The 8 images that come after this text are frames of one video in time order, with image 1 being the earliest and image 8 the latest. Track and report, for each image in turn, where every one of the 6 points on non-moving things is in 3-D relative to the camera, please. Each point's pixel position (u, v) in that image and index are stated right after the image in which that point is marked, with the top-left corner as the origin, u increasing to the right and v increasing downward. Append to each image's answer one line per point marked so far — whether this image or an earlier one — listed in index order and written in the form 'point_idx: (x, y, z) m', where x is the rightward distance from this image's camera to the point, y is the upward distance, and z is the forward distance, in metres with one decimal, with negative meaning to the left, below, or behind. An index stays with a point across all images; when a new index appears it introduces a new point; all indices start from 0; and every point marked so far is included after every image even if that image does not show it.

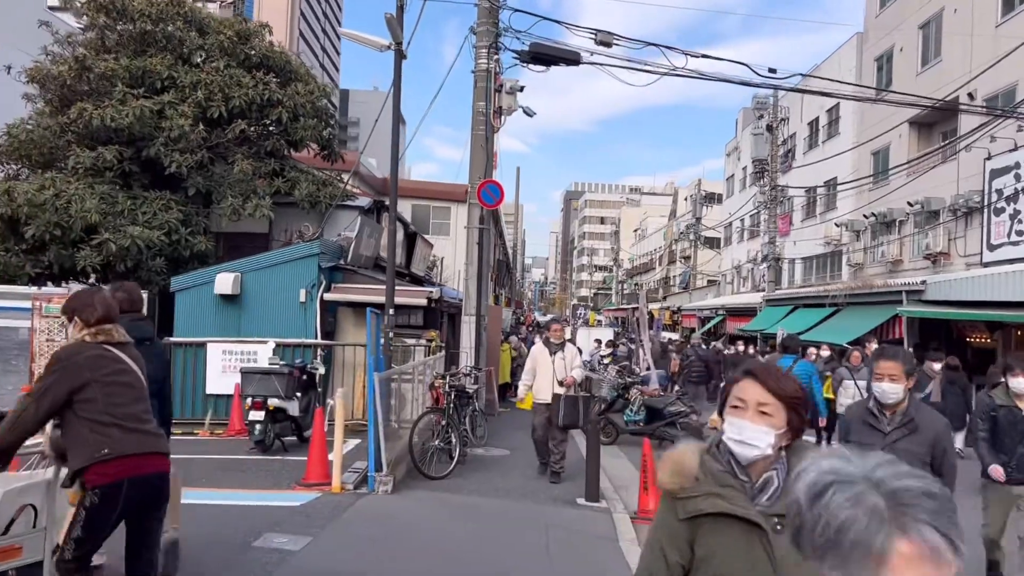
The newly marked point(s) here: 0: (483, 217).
0: (-0.4, +1.0, +12.3) m
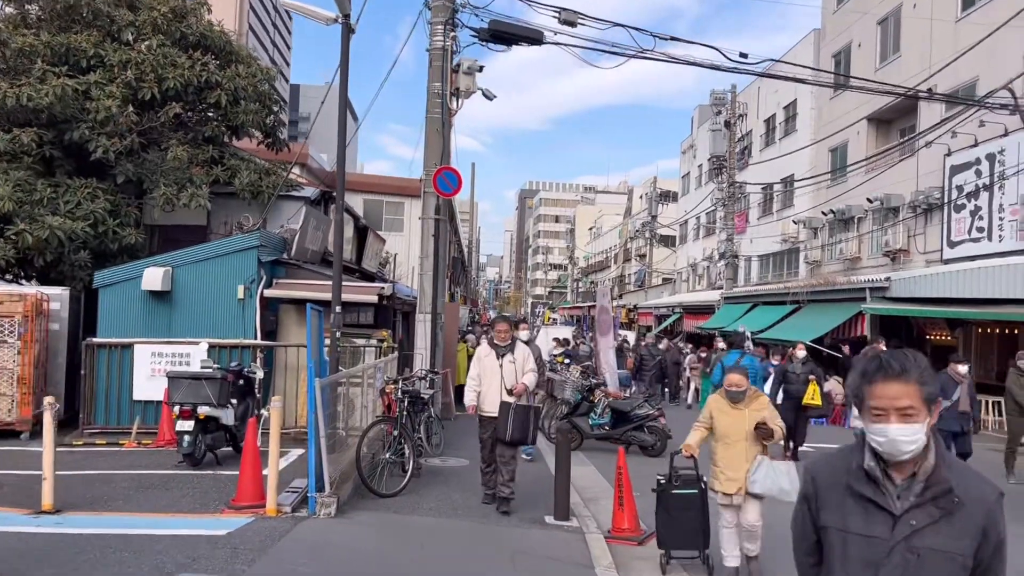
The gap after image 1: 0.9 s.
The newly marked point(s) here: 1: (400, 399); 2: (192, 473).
0: (-1.0, +1.1, +11.4) m
1: (-1.1, -1.2, +8.6) m
2: (-3.4, -2.0, +8.8) m
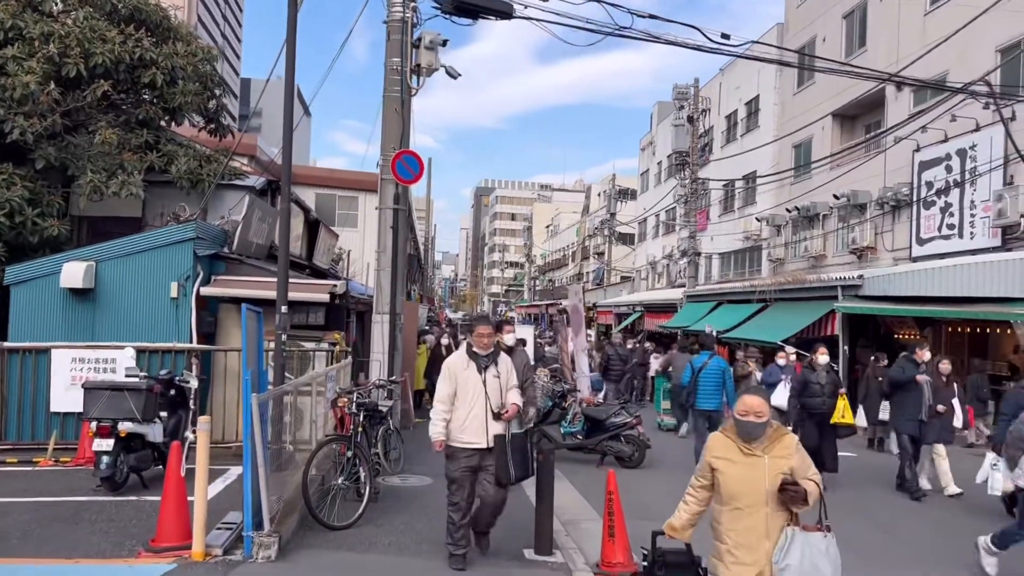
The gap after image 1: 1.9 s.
0: (-1.4, +1.1, +10.3) m
1: (-1.4, -1.1, +7.5) m
2: (-3.7, -1.9, +7.6) m
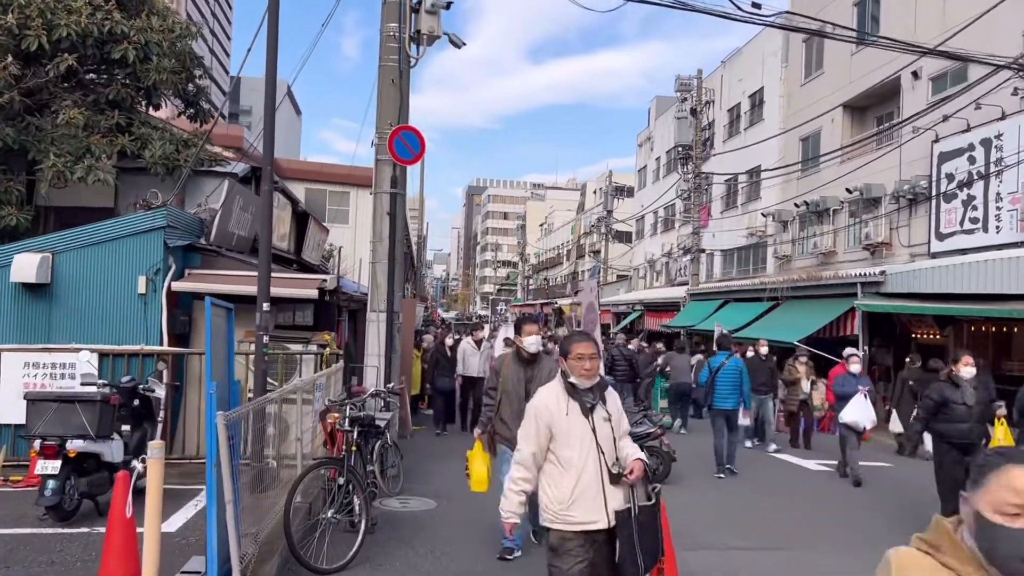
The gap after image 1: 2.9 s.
0: (-1.3, +1.2, +9.1) m
1: (-1.2, -1.1, +6.4) m
2: (-3.5, -1.9, +6.4) m
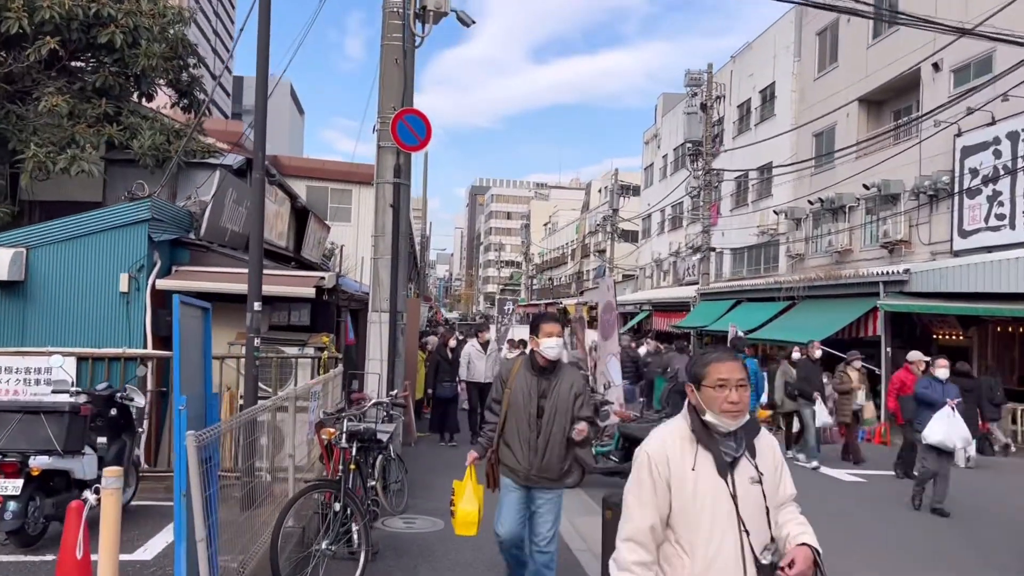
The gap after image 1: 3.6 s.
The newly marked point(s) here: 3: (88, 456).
0: (-1.1, +1.2, +8.4) m
1: (-1.1, -1.1, +5.6) m
2: (-3.4, -1.9, +5.7) m
3: (-3.2, -1.3, +6.2) m
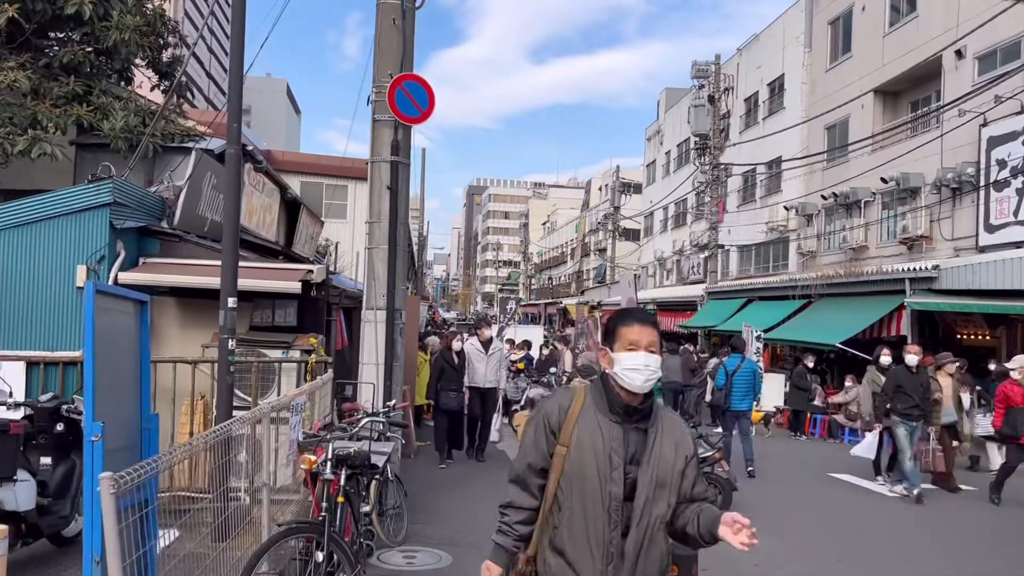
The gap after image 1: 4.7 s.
0: (-1.0, +1.3, +7.3) m
1: (-1.0, -1.0, +4.6) m
2: (-3.2, -1.8, +4.7) m
3: (-3.0, -1.2, +5.1) m
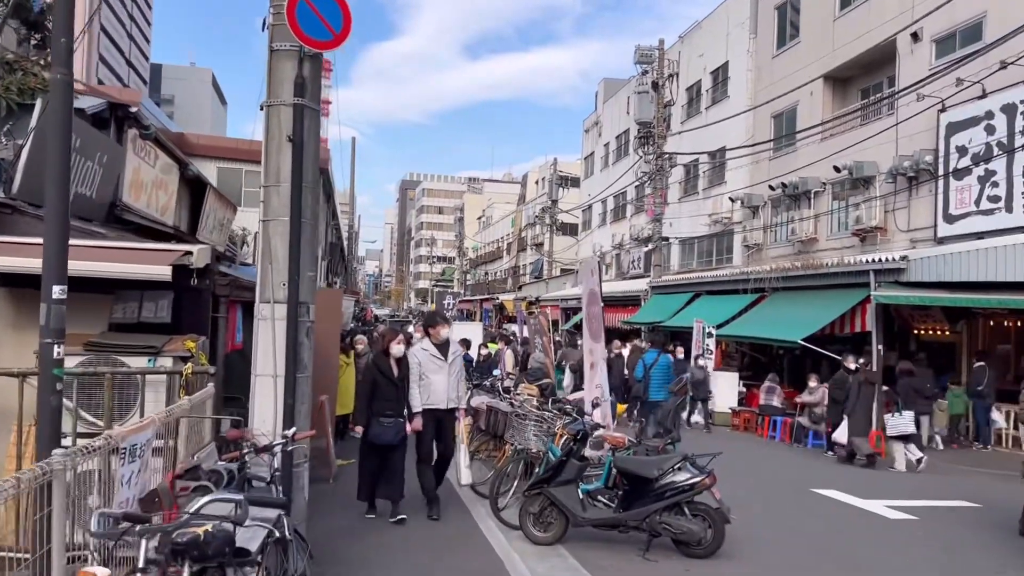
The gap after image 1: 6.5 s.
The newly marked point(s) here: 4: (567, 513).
0: (-1.4, +1.4, +5.5) m
1: (-1.1, -0.9, +2.8) m
2: (-3.4, -1.7, +2.7) m
3: (-3.2, -1.1, +3.2) m
4: (+0.5, -1.9, +7.1) m
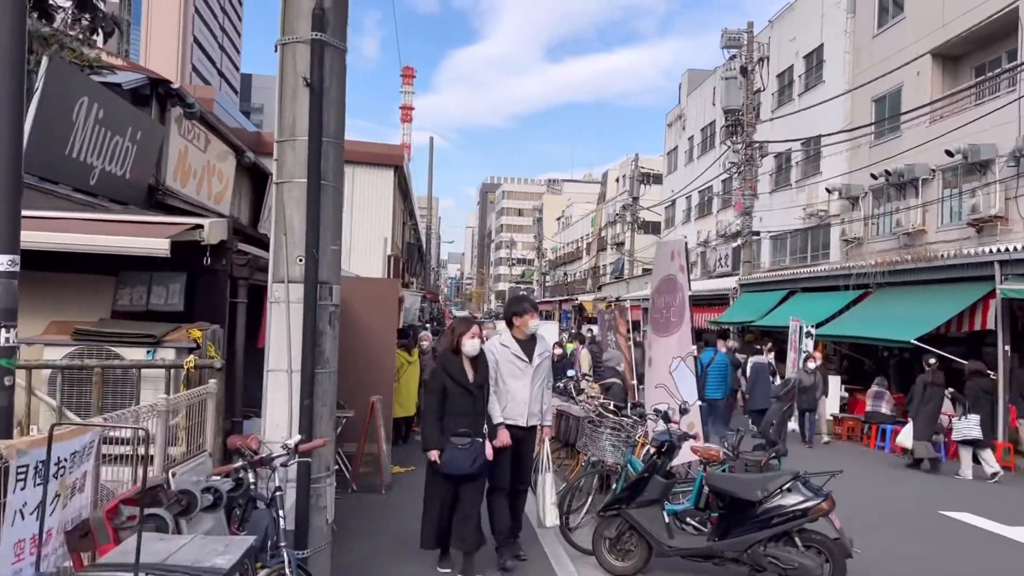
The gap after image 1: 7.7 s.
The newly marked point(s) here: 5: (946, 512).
0: (-1.0, +1.5, +4.5) m
1: (-1.0, -0.8, +1.8) m
2: (-3.3, -1.6, +1.9) m
3: (-3.1, -1.0, +2.4) m
4: (+1.0, -1.8, +5.9) m
5: (+4.6, -2.4, +8.8) m
